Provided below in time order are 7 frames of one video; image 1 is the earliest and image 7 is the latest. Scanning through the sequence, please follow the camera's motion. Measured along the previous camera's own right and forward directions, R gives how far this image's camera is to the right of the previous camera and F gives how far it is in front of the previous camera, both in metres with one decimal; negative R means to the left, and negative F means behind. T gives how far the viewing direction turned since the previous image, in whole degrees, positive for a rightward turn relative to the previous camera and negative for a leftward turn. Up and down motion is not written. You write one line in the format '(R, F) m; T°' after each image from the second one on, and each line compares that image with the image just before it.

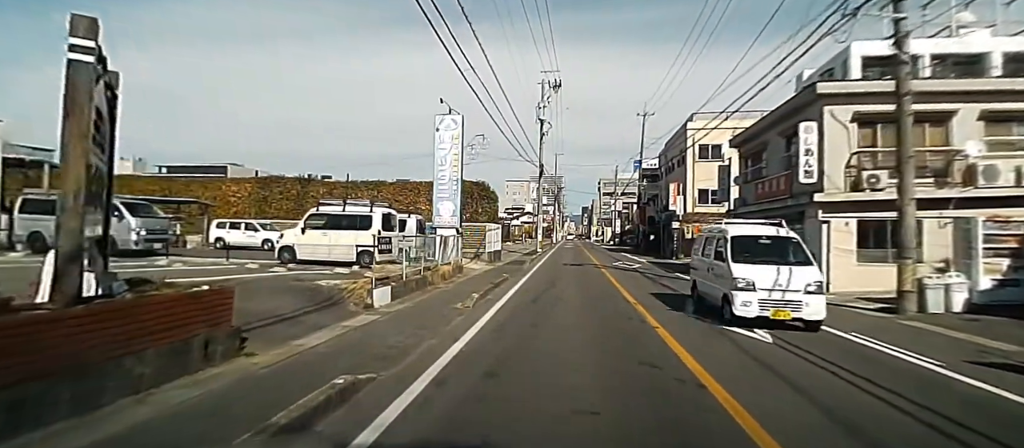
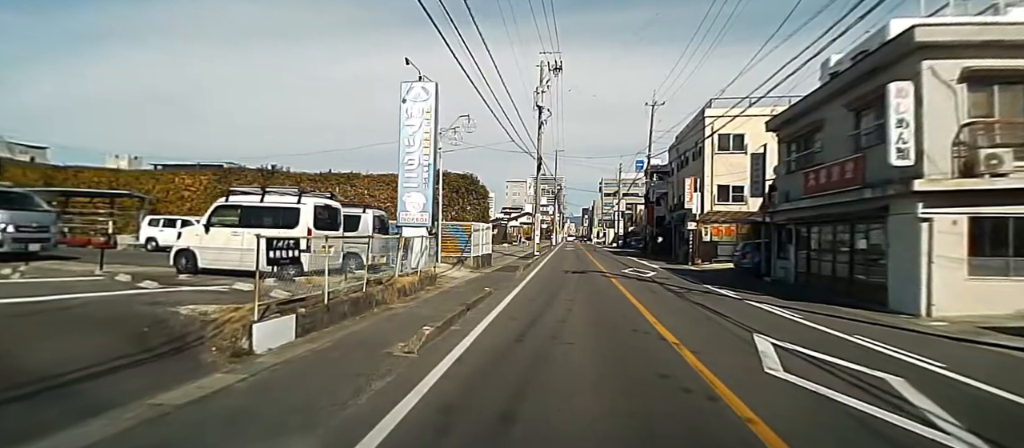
(+0.6, +5.1) m; 0°
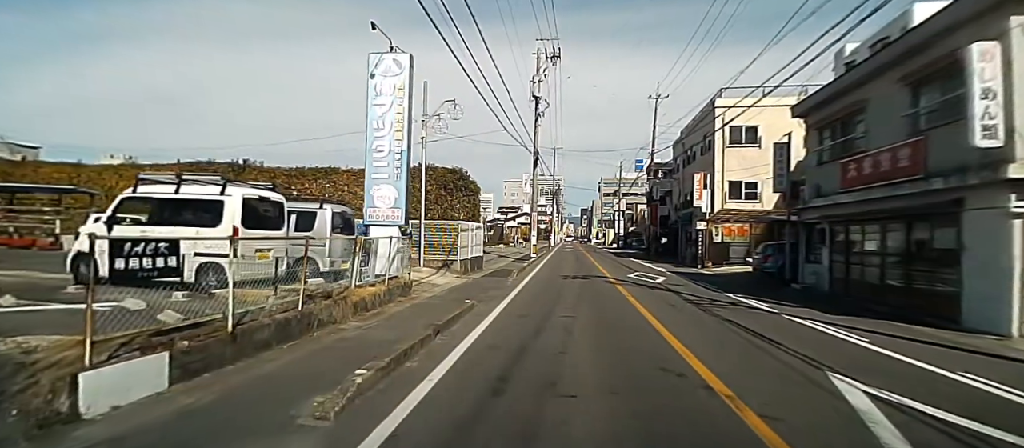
(+0.4, +2.9) m; 0°
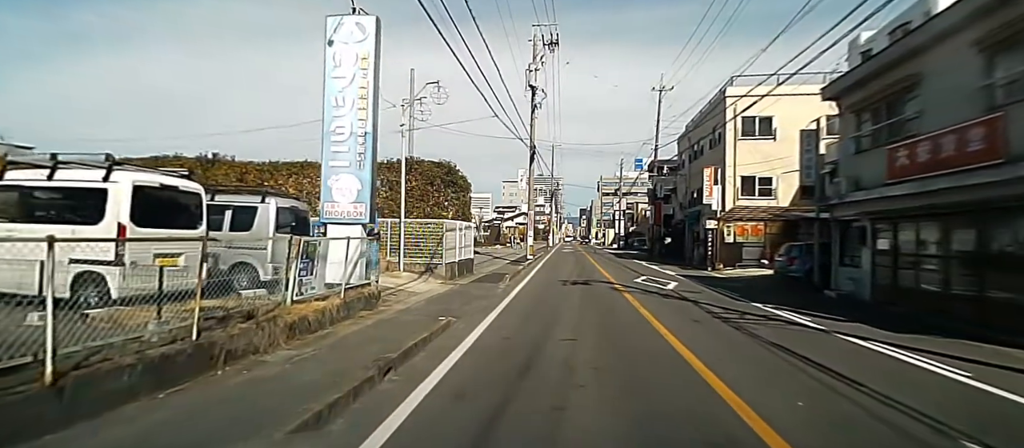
(+0.3, +2.6) m; 0°
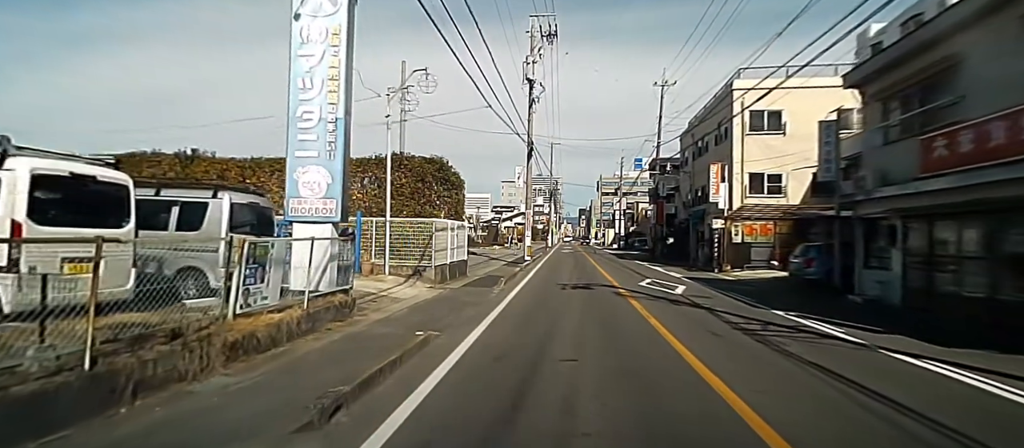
(+0.2, +1.5) m; 0°
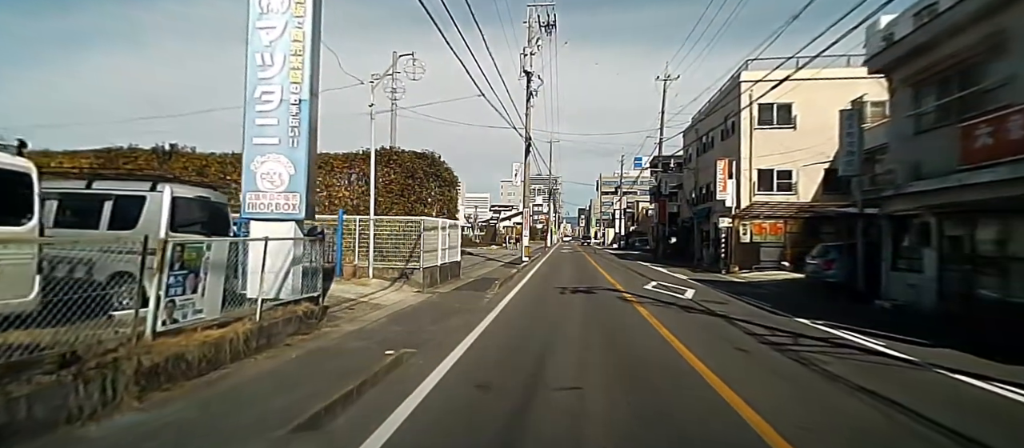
(+0.2, +1.4) m; 0°
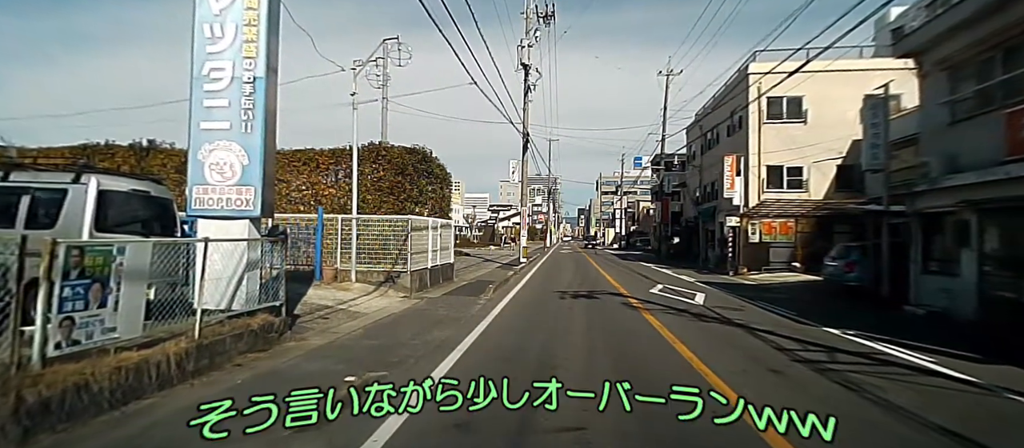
(+0.2, +1.3) m; 0°
